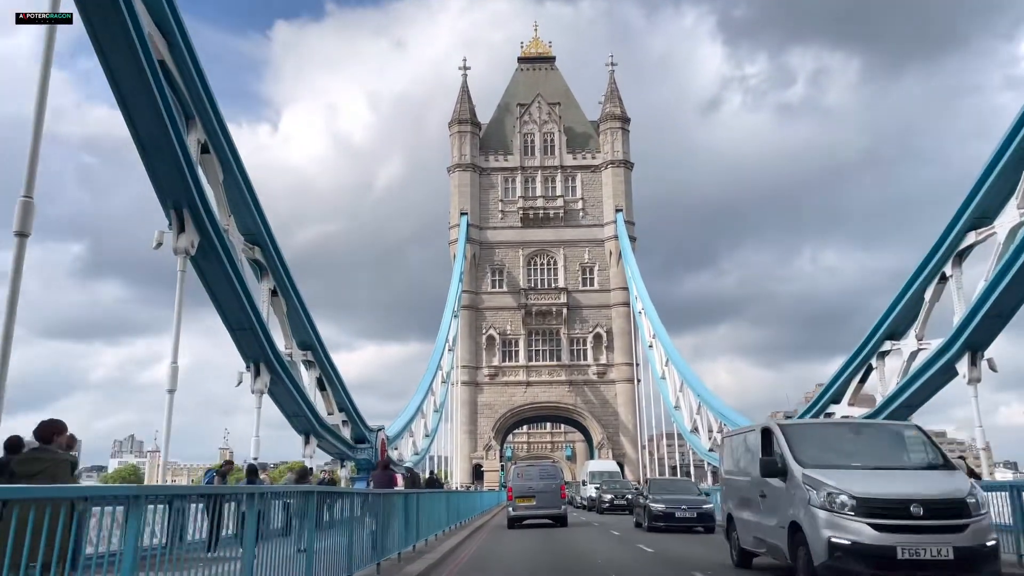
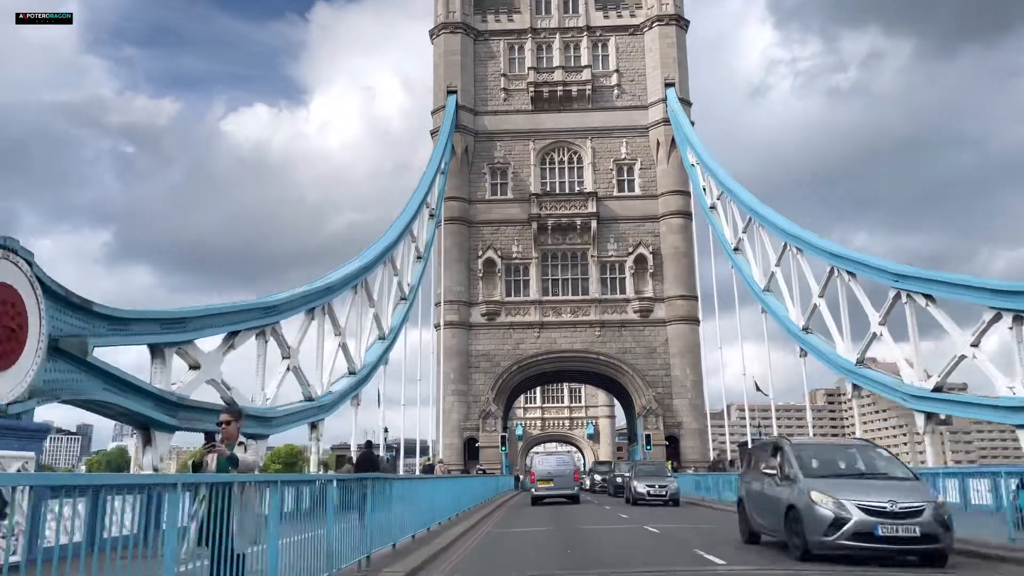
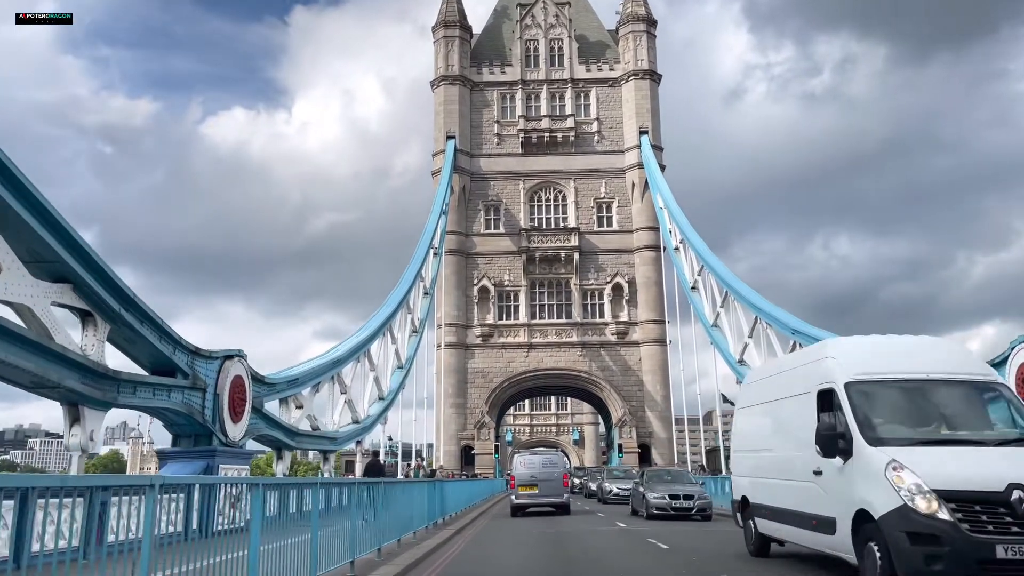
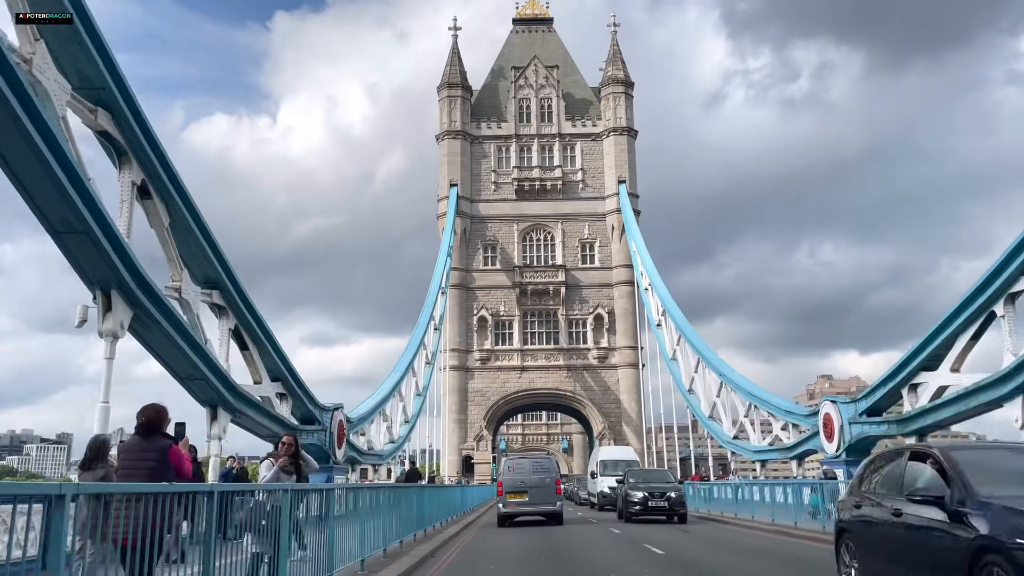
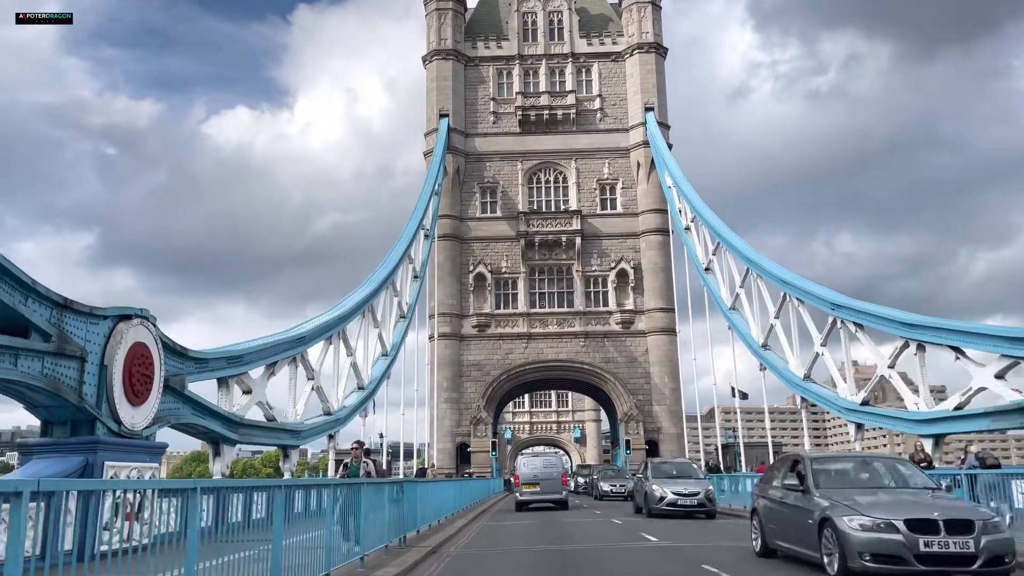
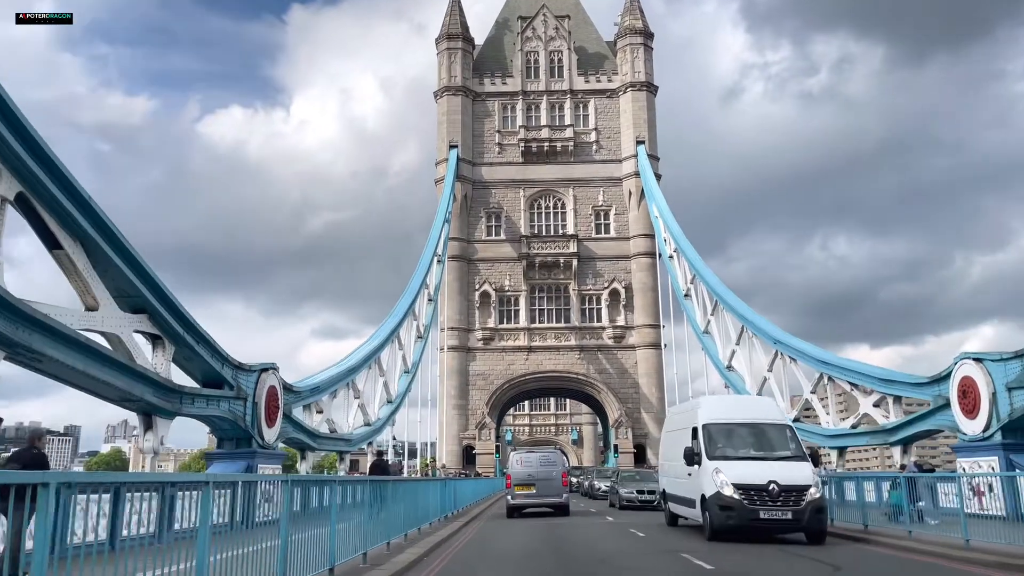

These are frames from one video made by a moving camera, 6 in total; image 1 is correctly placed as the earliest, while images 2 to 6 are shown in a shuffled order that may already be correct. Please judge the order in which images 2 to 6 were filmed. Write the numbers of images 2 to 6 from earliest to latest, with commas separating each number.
4, 6, 3, 5, 2
